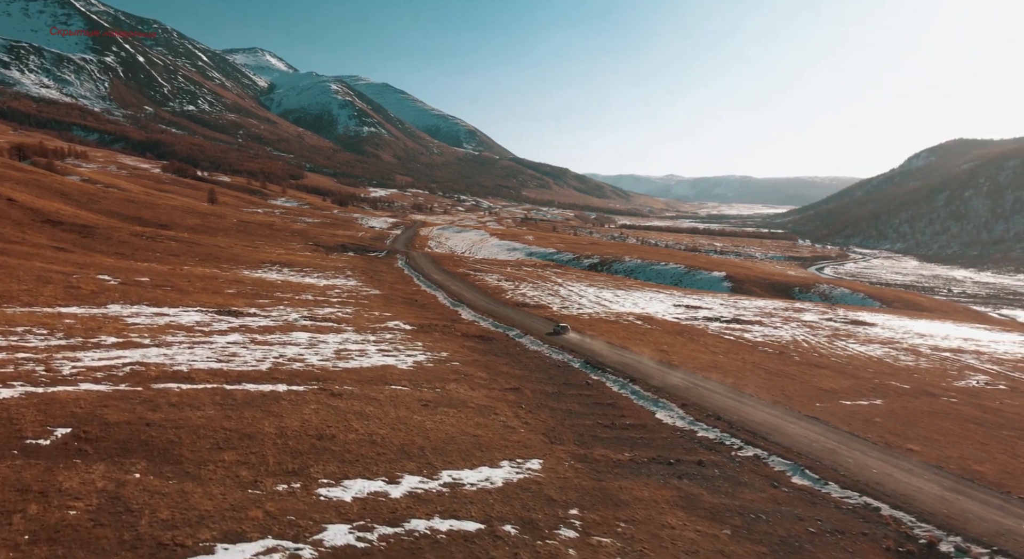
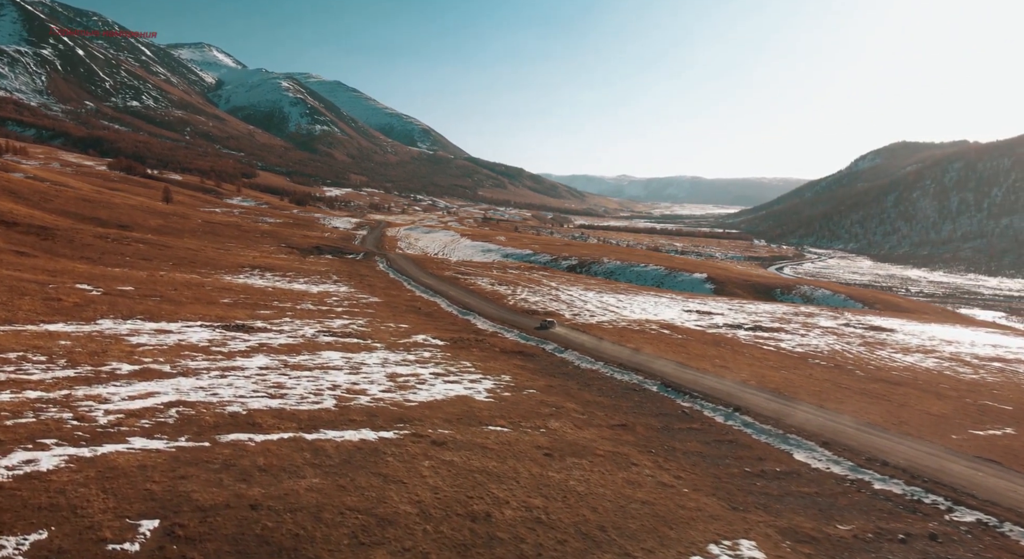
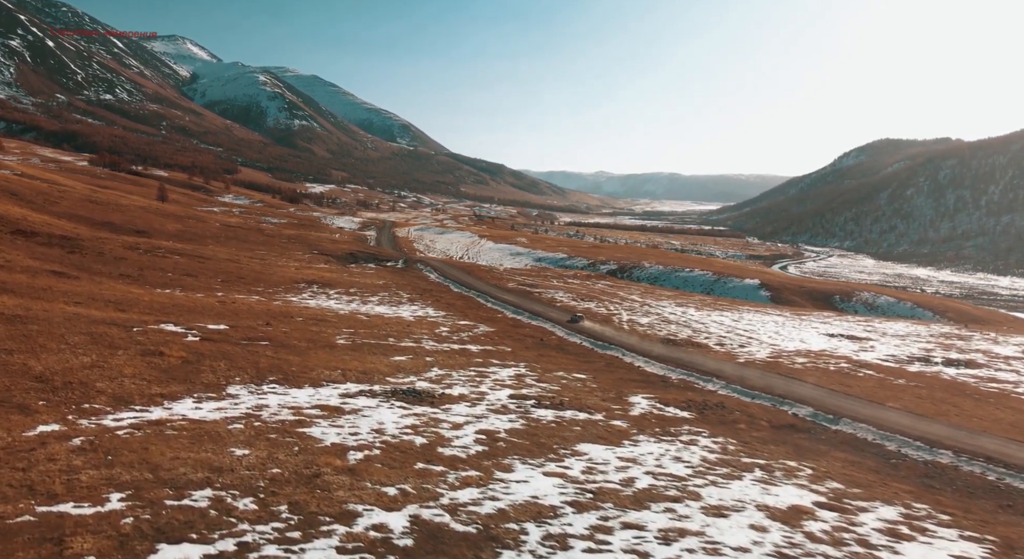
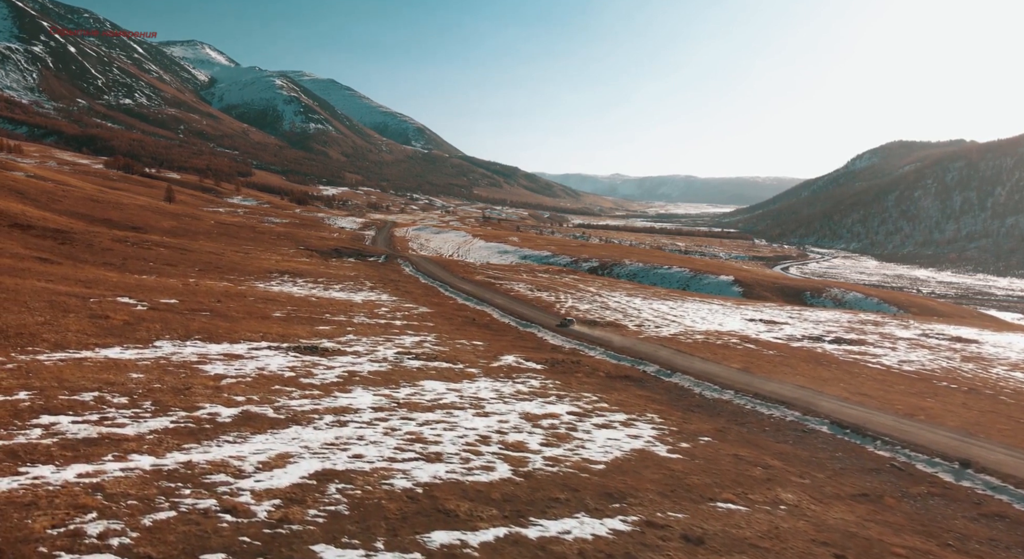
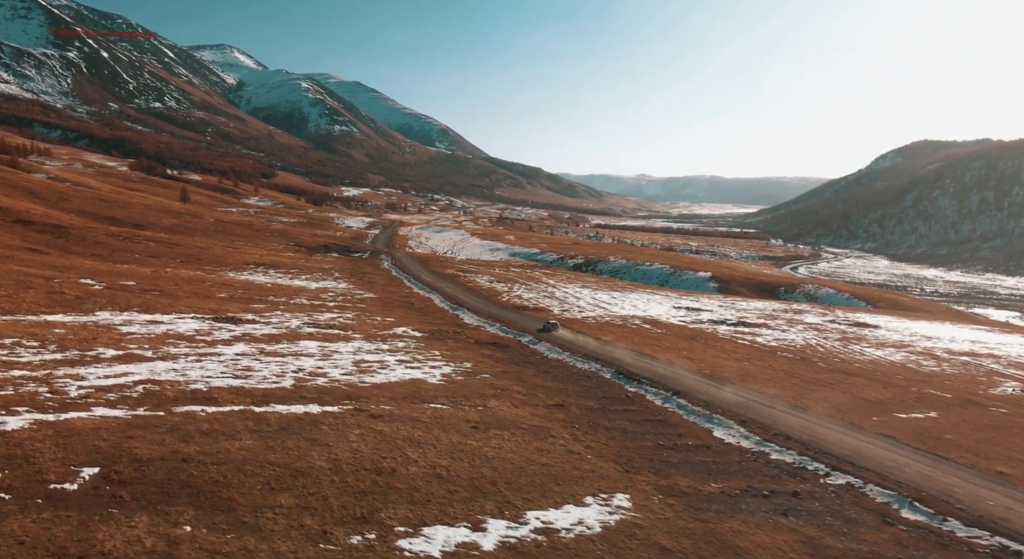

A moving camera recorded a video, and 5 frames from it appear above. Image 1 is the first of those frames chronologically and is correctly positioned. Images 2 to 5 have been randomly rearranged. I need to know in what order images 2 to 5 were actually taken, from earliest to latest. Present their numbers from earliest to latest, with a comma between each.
5, 2, 4, 3
